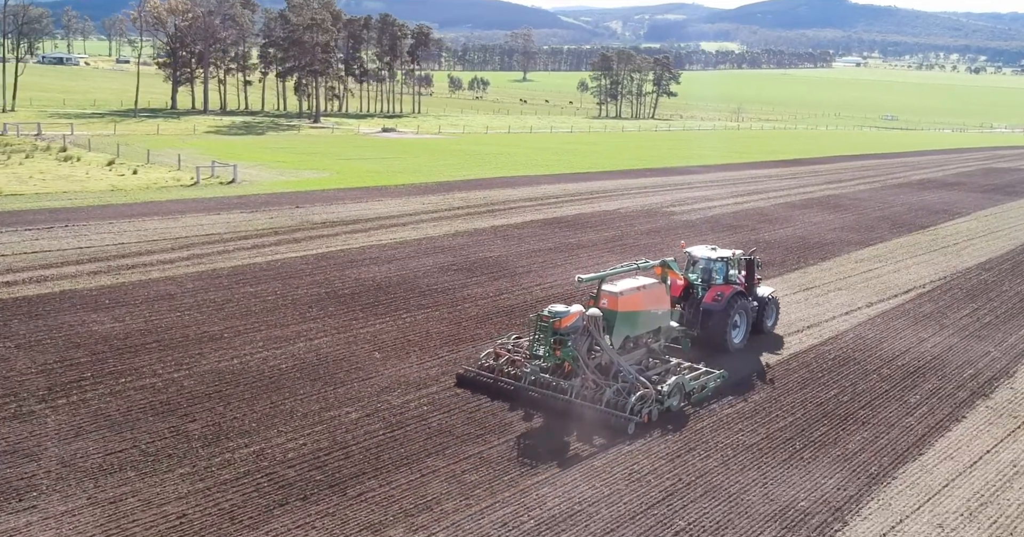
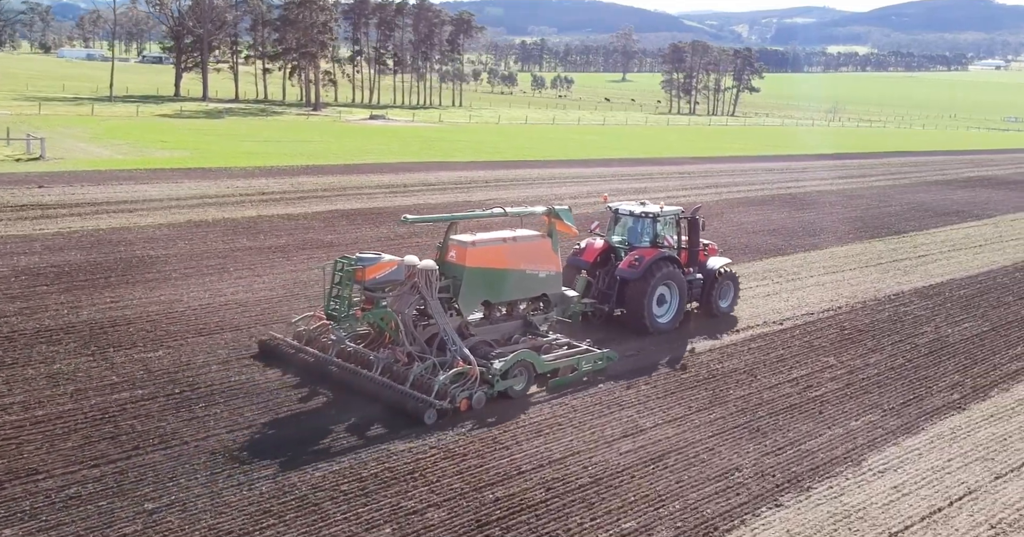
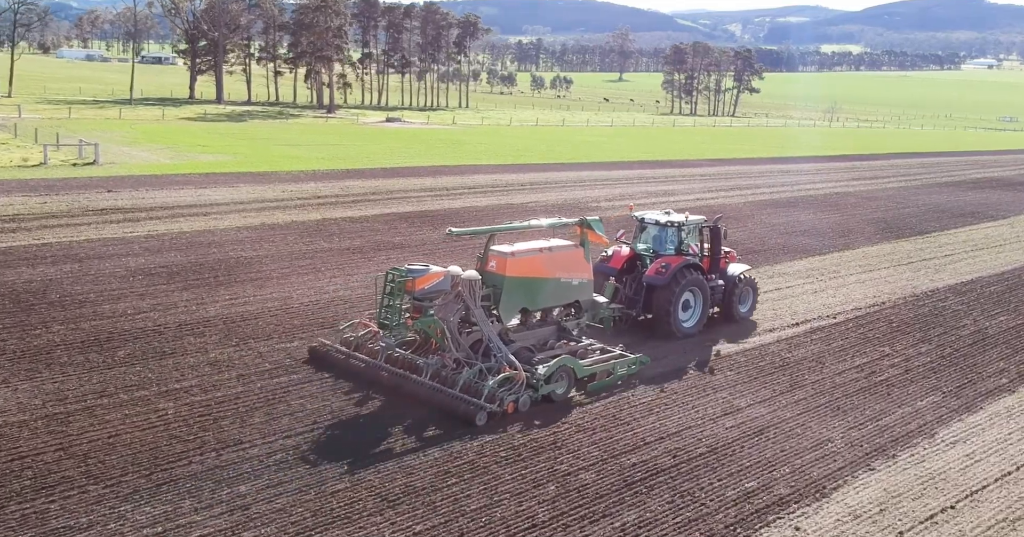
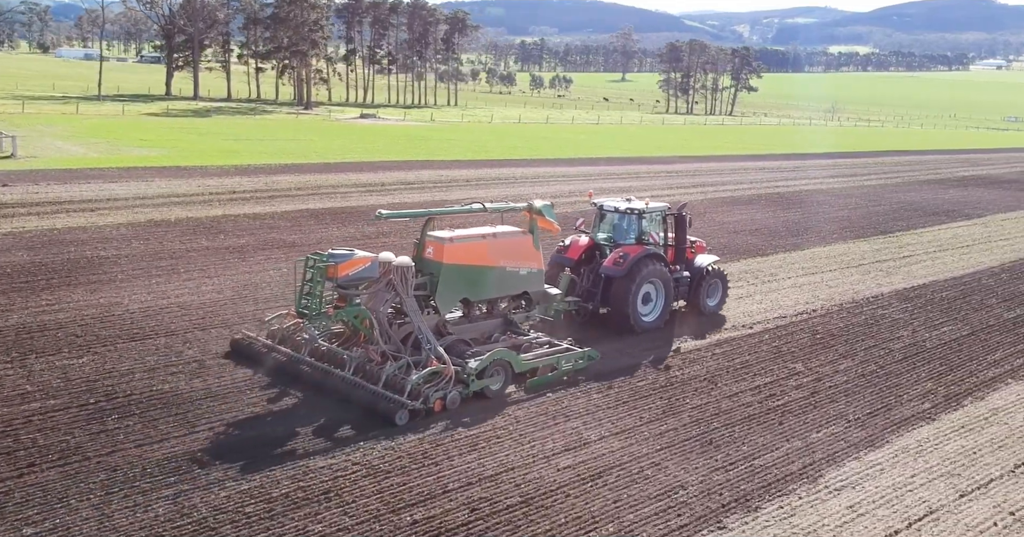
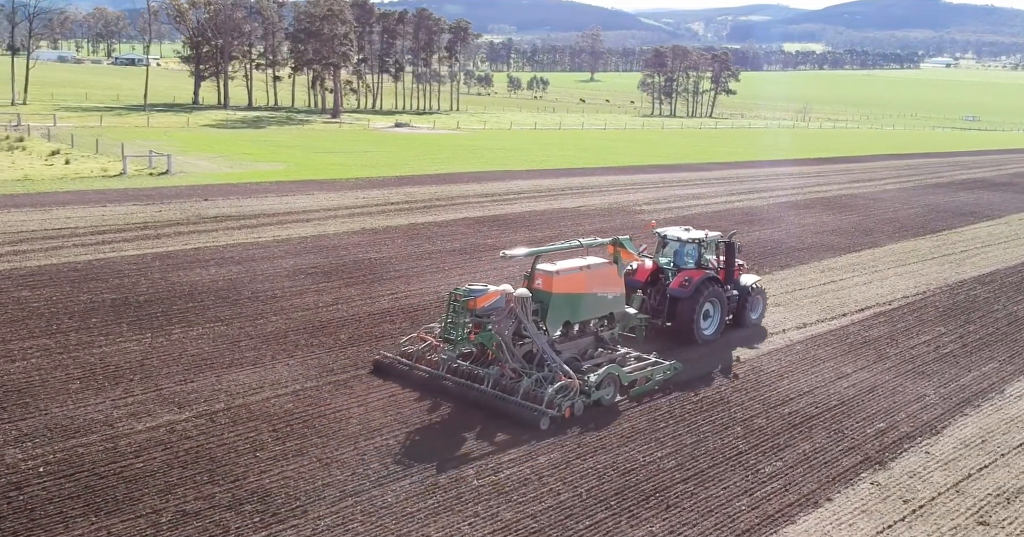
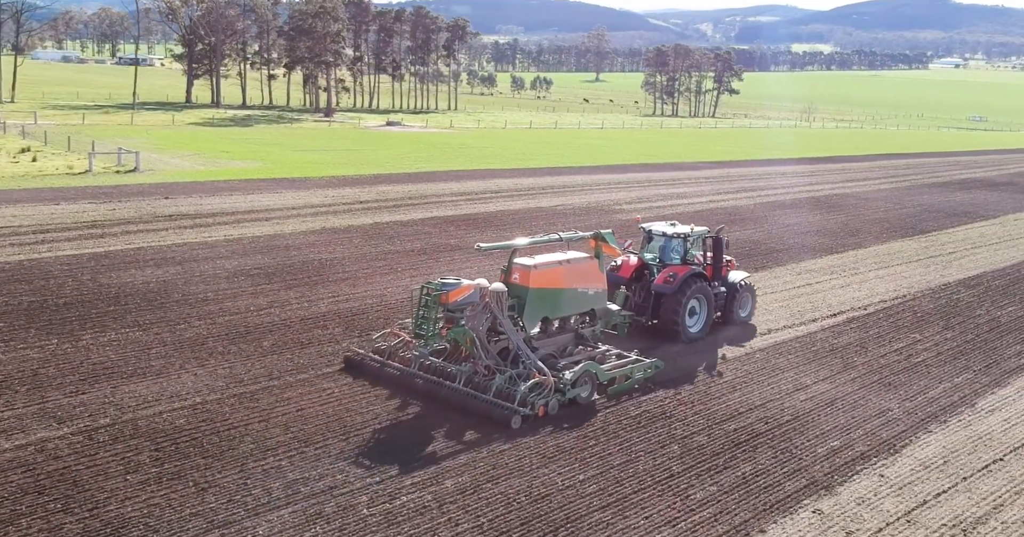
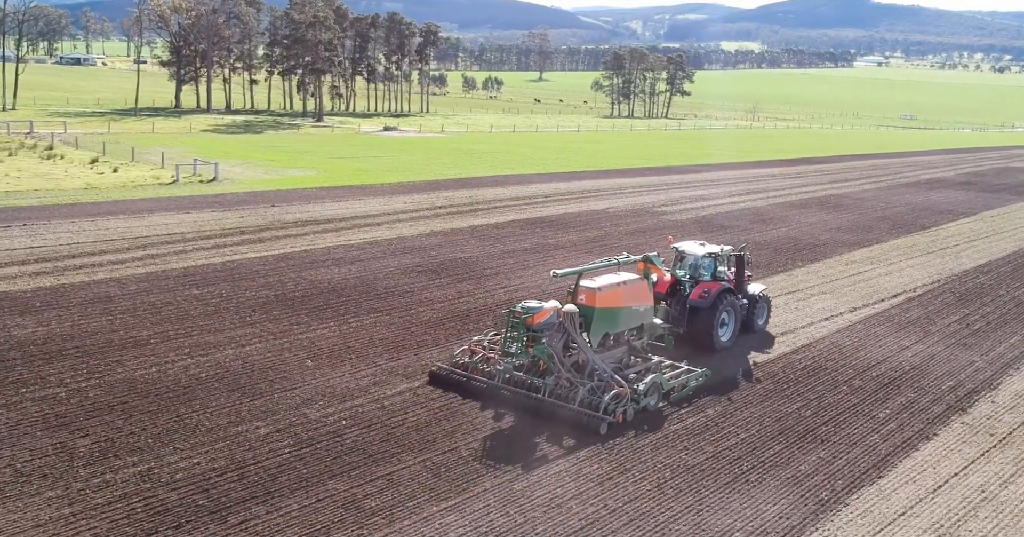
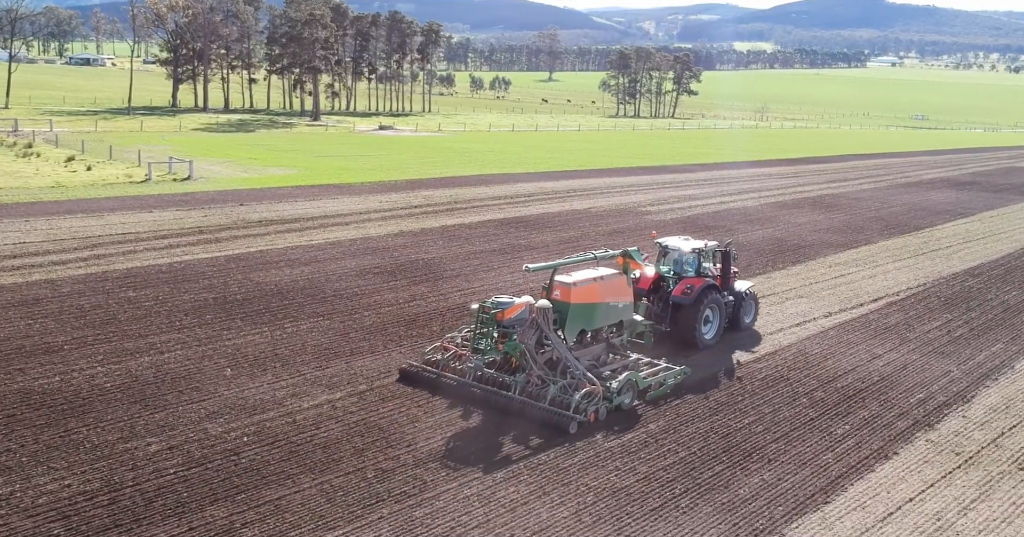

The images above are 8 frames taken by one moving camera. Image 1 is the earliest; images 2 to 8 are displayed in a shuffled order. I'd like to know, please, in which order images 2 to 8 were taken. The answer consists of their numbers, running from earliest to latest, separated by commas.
7, 8, 5, 6, 3, 2, 4
